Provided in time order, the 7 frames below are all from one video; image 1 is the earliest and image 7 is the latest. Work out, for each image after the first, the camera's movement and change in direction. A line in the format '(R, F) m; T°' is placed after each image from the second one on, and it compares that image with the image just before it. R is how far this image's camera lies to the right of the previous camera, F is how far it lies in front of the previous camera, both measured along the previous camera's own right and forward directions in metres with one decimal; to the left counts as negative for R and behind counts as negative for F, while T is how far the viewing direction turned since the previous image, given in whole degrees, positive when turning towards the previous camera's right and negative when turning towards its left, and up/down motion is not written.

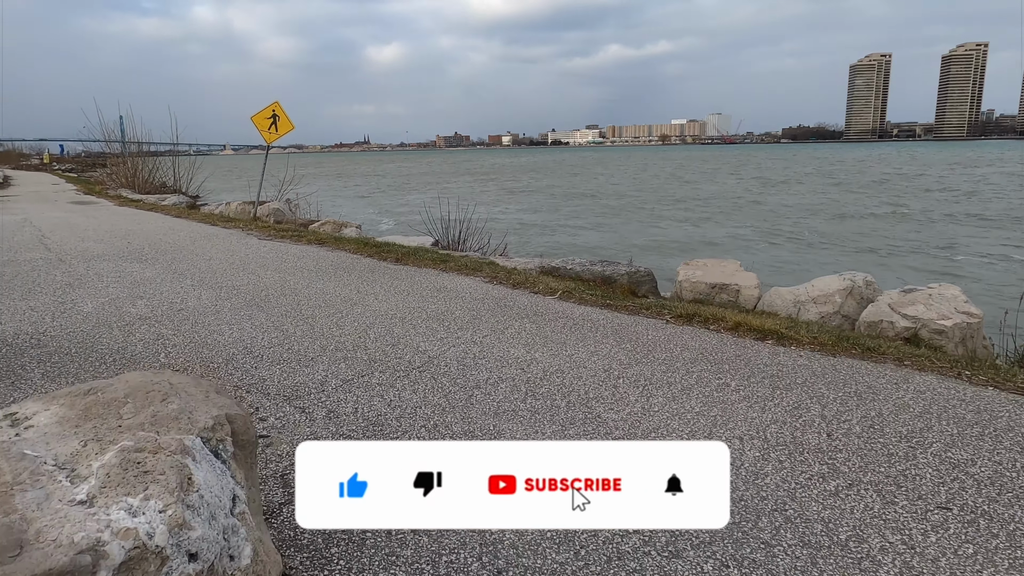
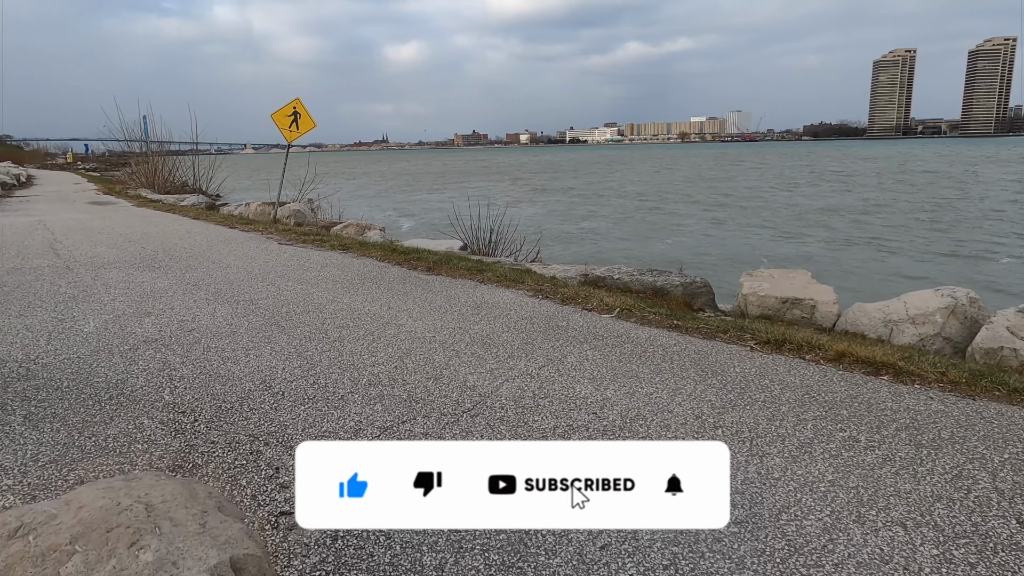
(-0.3, +0.7) m; -2°
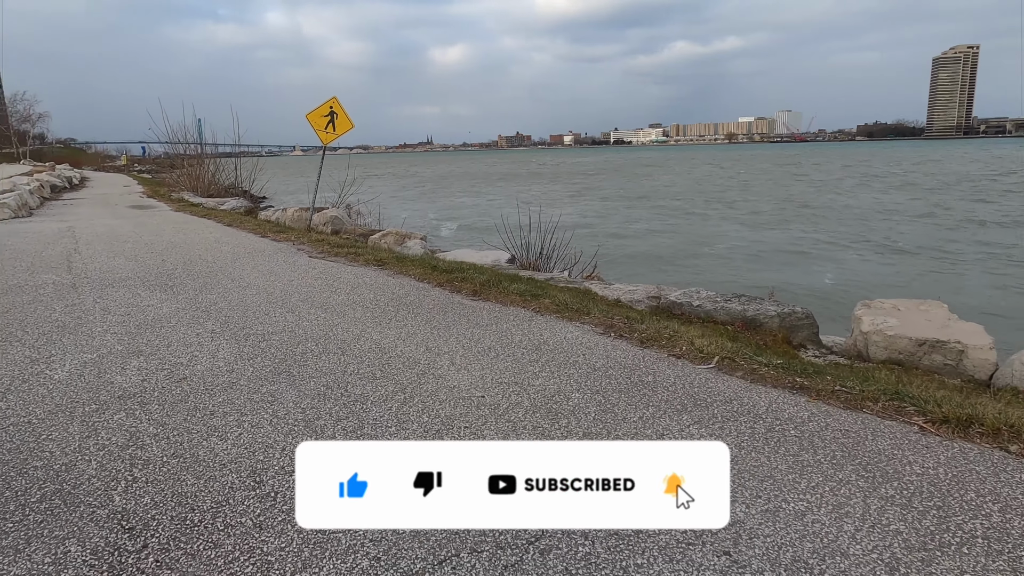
(-0.2, +1.1) m; -4°
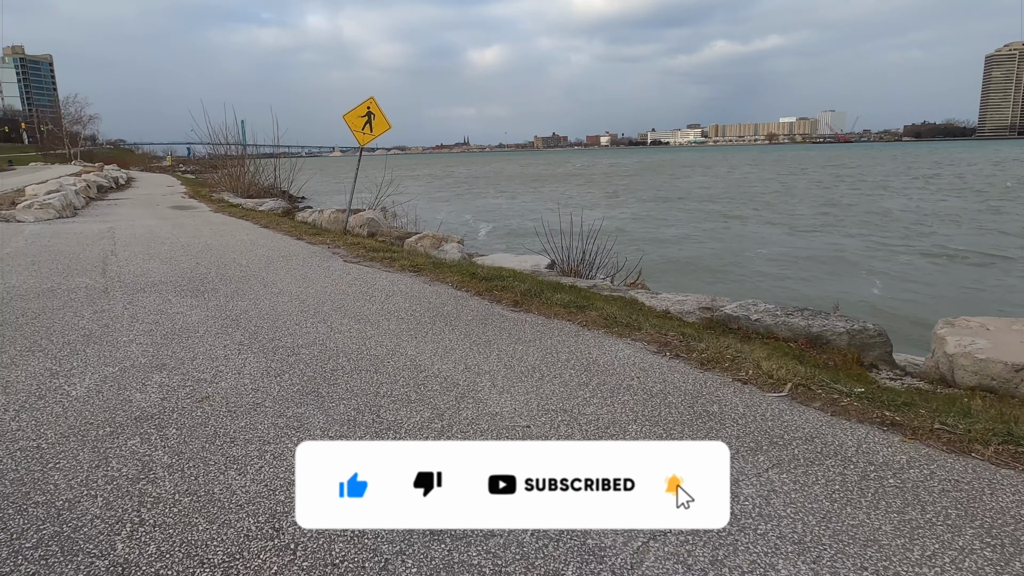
(-0.1, +0.4) m; -3°
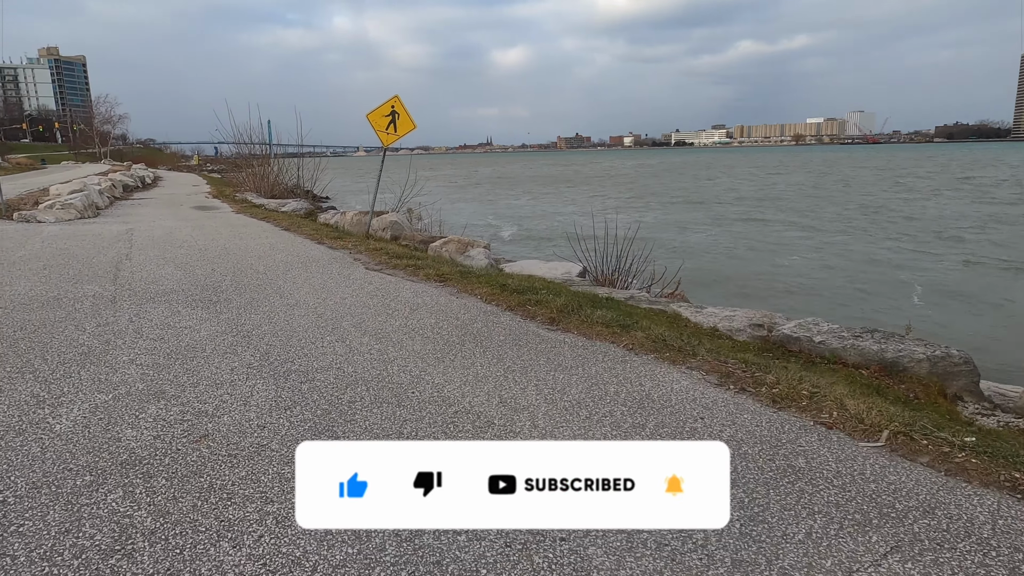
(-0.1, +0.5) m; -2°
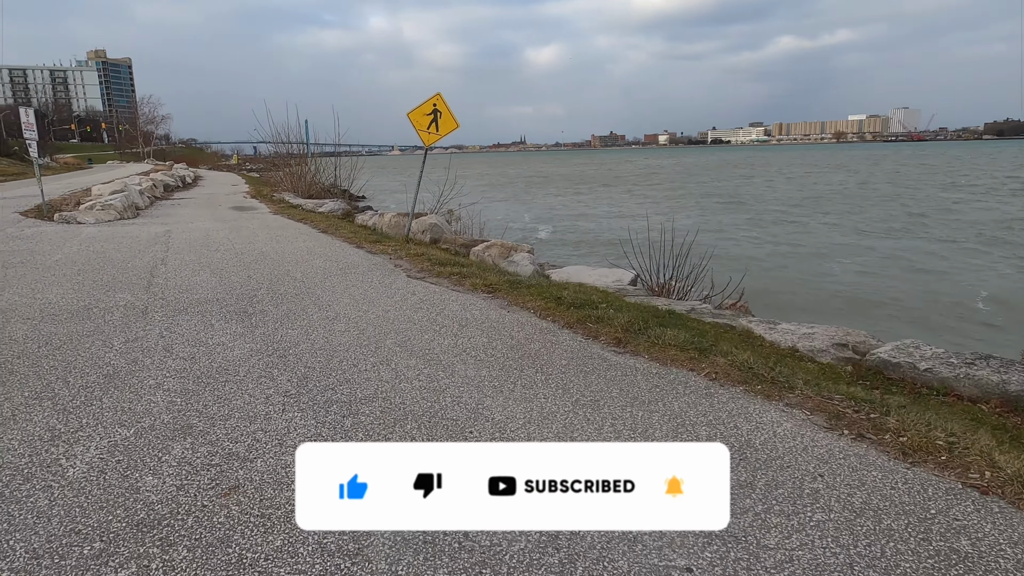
(-0.2, +0.5) m; -3°
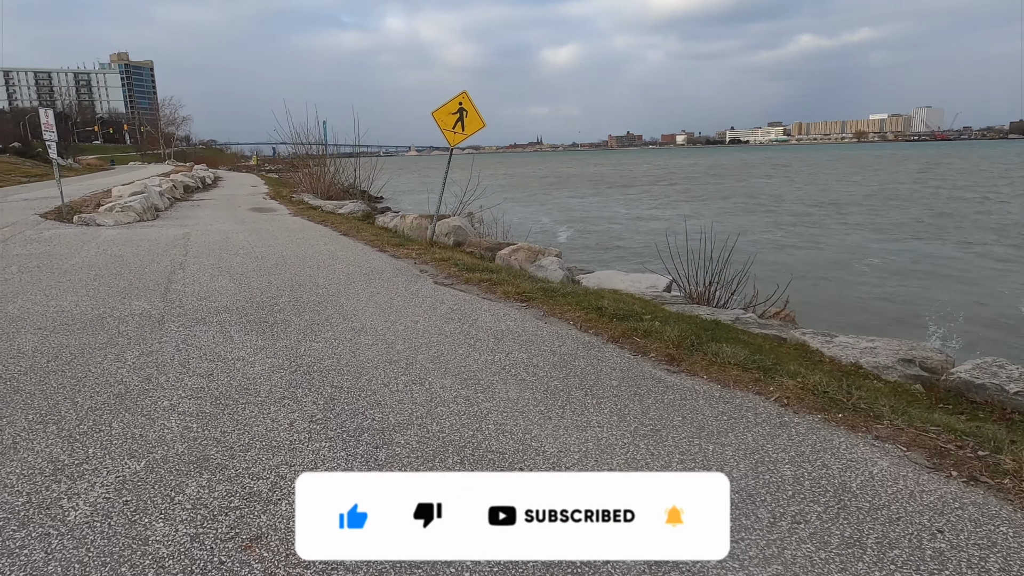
(-0.2, +0.4) m; -1°
